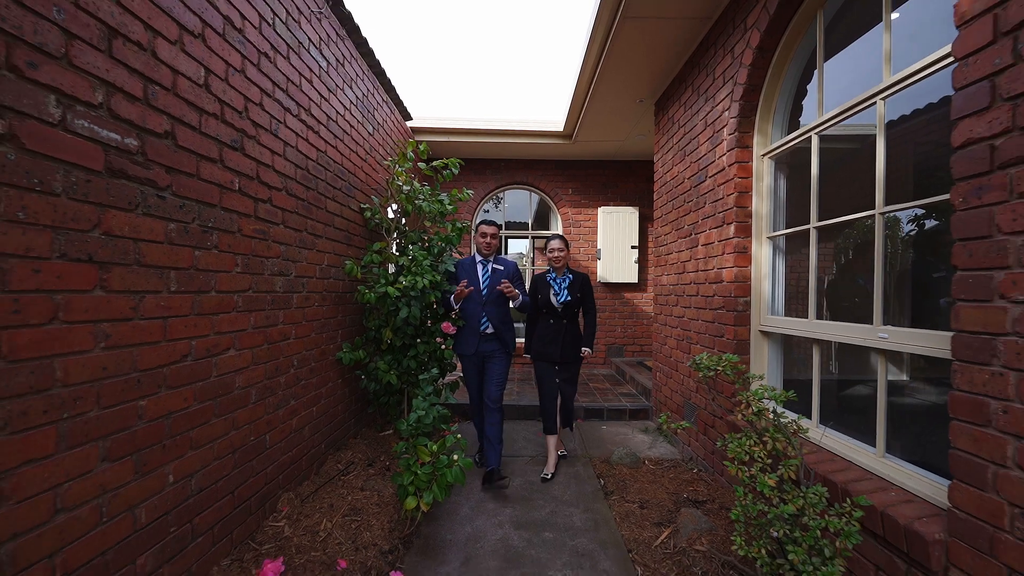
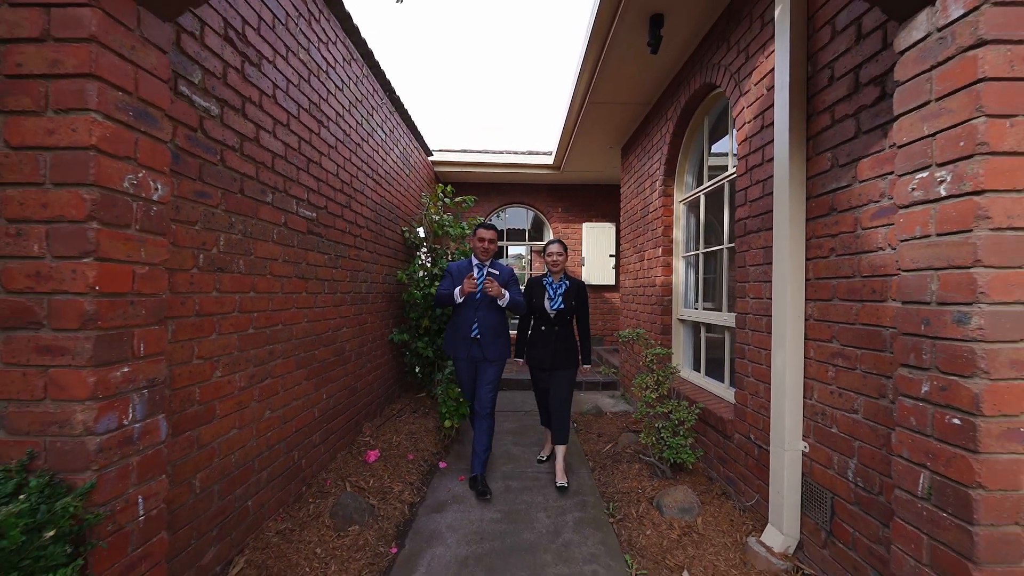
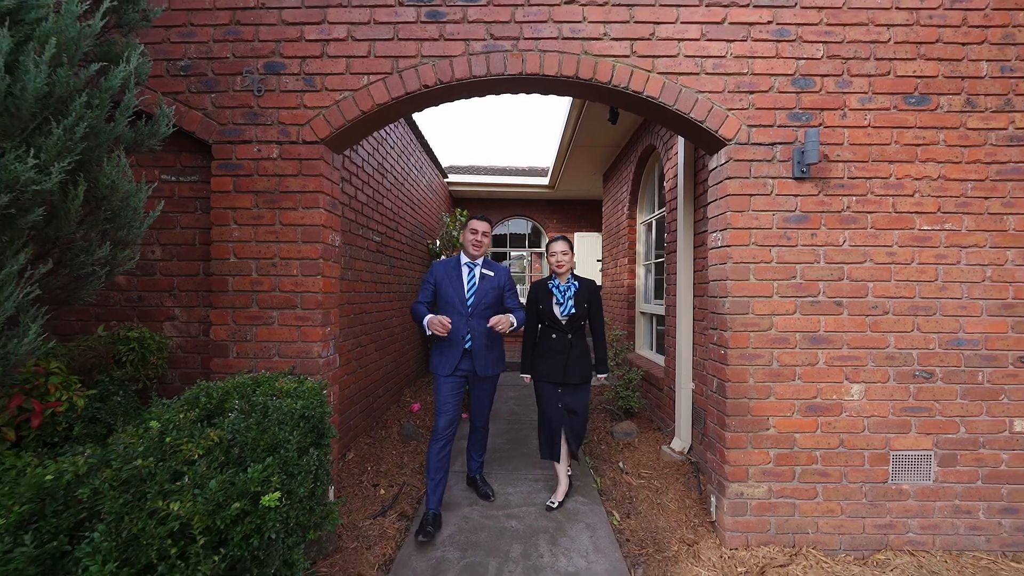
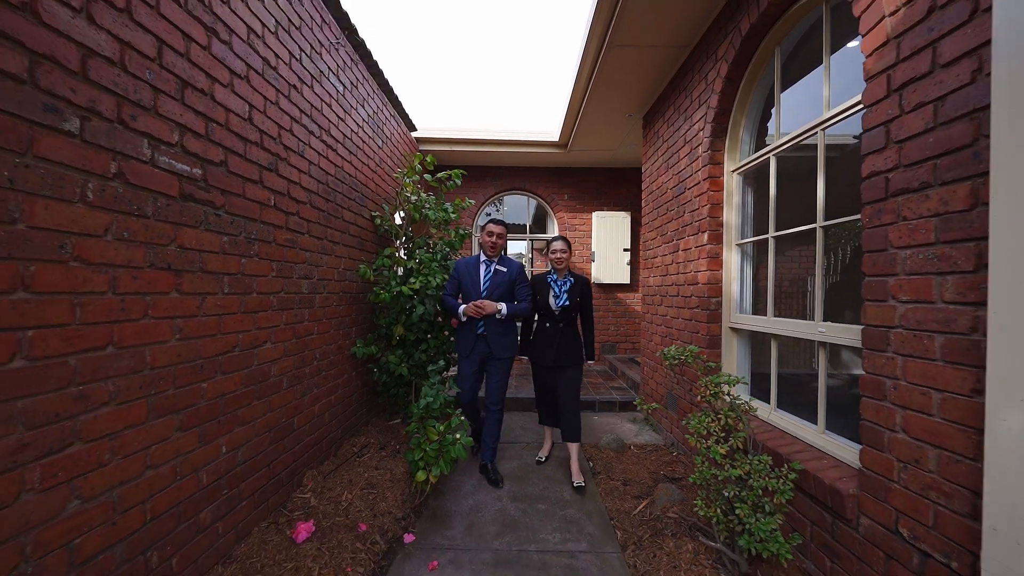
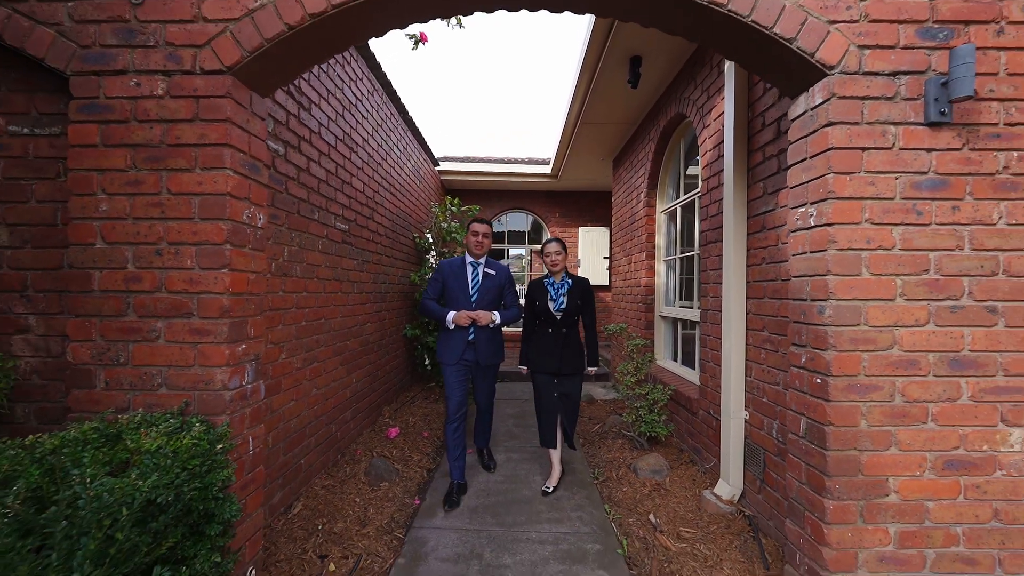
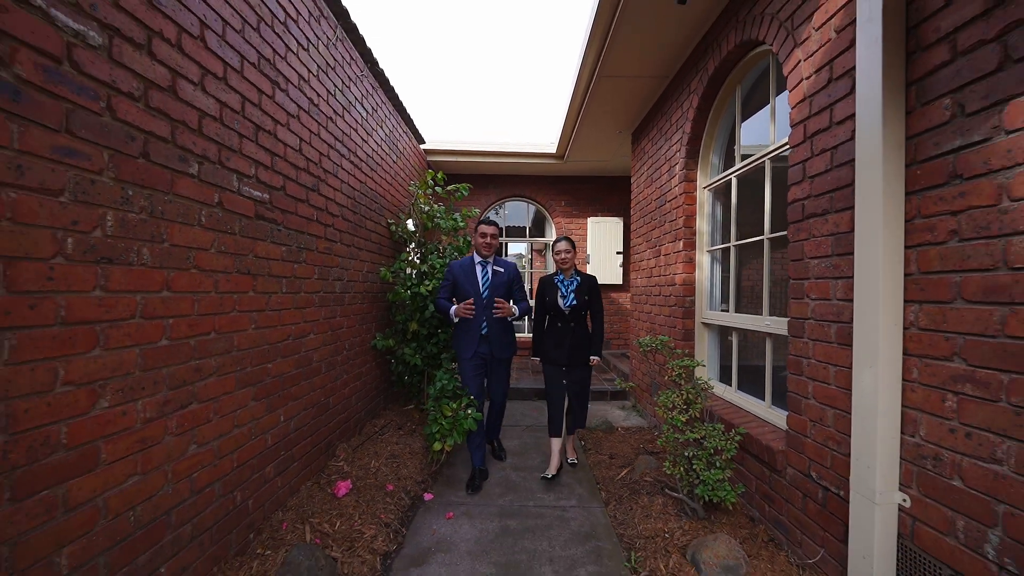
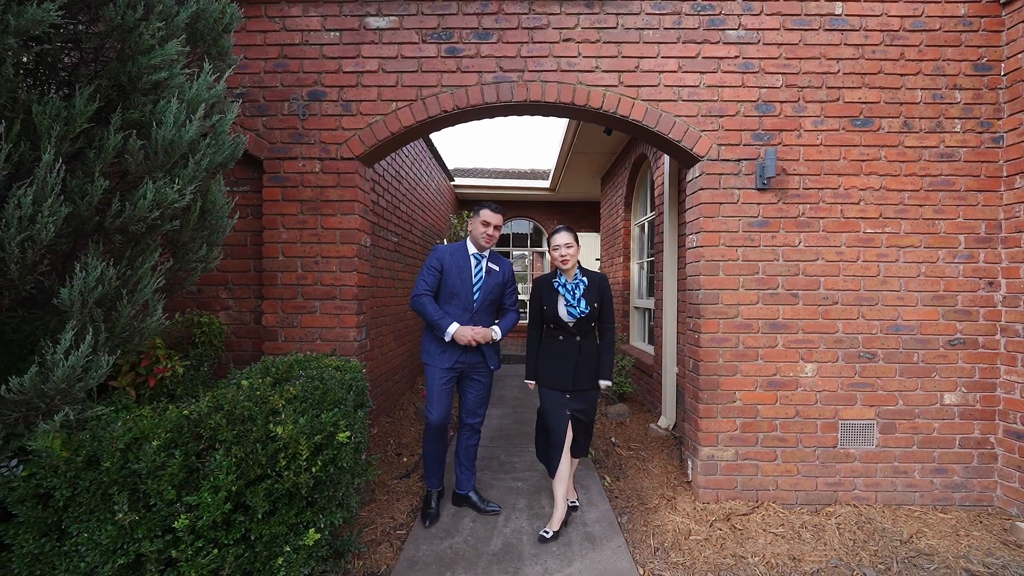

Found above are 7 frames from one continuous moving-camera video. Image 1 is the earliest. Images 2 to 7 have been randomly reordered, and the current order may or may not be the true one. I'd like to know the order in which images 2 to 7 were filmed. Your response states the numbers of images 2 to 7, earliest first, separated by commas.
4, 6, 2, 5, 3, 7
